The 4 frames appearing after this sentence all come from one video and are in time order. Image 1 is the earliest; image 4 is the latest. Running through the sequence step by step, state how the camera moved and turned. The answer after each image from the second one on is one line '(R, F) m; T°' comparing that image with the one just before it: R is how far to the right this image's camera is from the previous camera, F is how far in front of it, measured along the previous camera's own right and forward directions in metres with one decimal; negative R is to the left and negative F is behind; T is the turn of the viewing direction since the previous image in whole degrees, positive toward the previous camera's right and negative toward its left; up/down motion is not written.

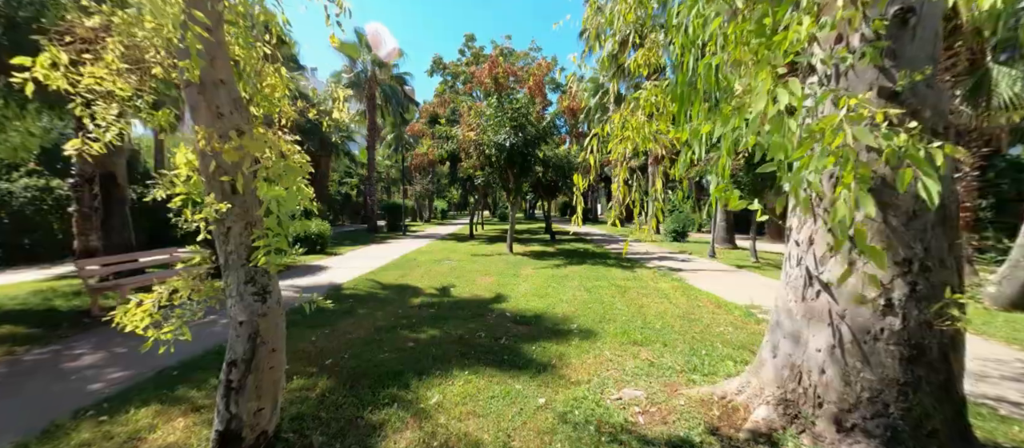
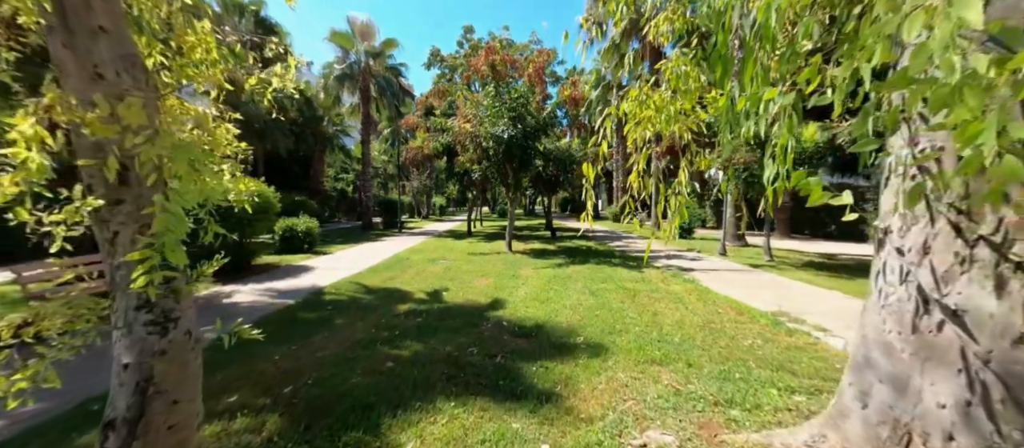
(0.0, +0.7) m; 0°
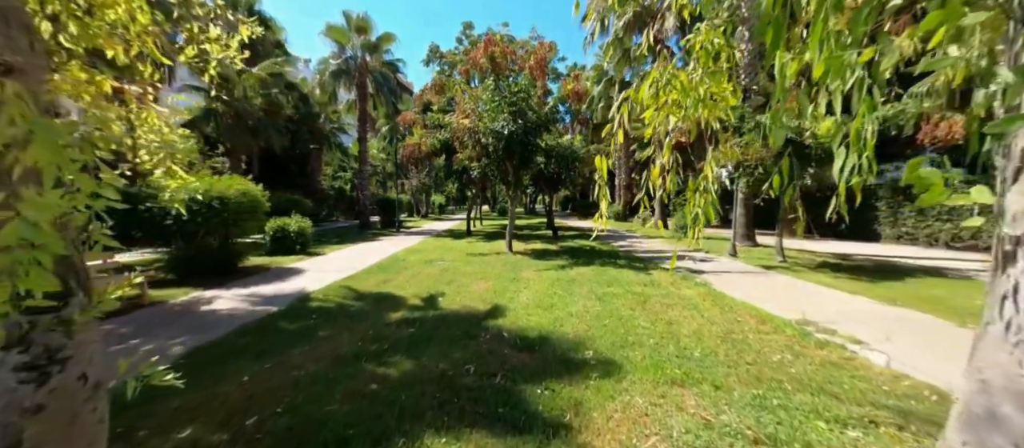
(0.0, +0.5) m; 0°
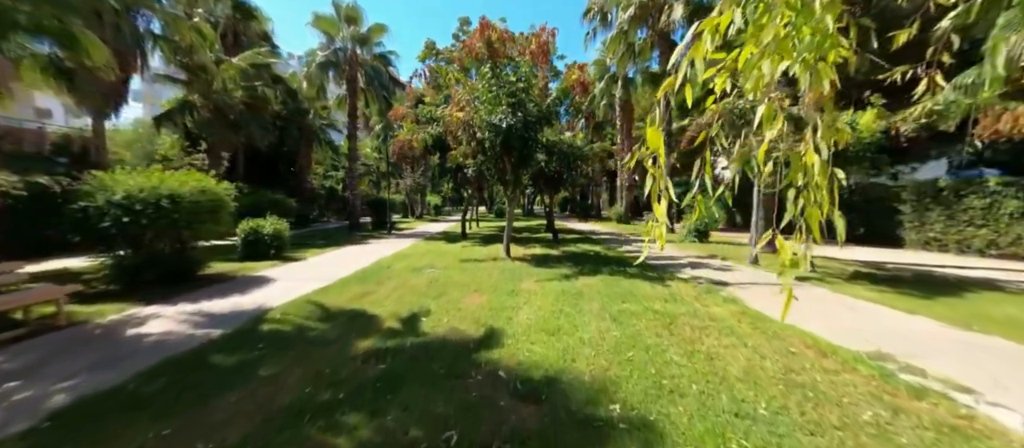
(0.0, +1.1) m; 0°
